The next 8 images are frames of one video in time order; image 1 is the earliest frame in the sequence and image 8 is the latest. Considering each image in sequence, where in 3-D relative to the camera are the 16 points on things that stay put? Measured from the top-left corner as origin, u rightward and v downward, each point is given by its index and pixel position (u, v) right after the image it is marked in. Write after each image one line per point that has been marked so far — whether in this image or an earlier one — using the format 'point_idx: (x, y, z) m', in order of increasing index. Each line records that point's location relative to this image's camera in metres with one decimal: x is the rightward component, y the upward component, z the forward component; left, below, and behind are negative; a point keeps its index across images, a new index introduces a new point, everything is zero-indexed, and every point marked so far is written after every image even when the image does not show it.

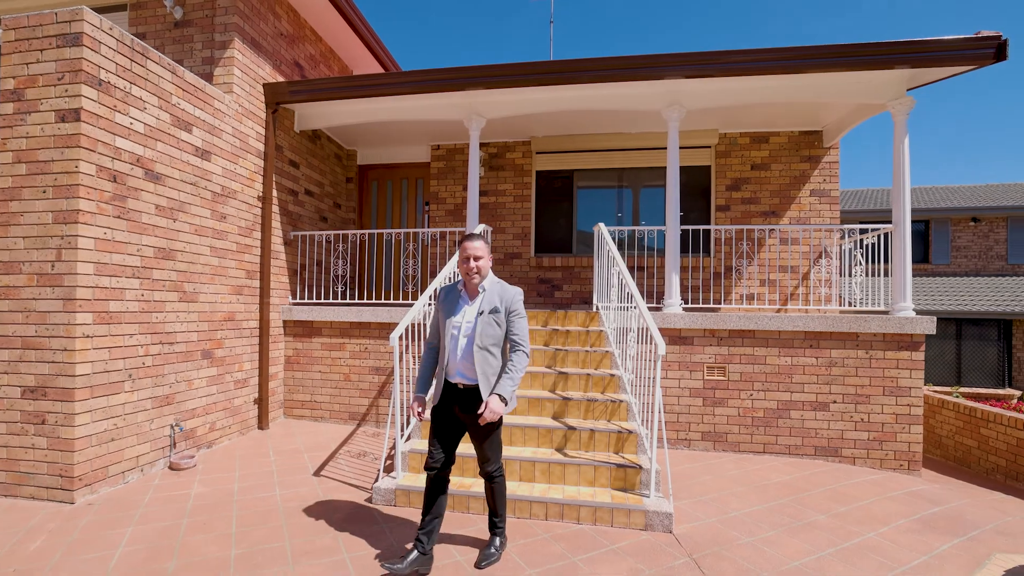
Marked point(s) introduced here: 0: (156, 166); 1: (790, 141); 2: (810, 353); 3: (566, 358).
0: (-2.8, +1.0, +4.1) m
1: (+3.6, +1.9, +6.7) m
2: (+3.0, -0.6, +5.1) m
3: (+0.5, -0.6, +4.7) m
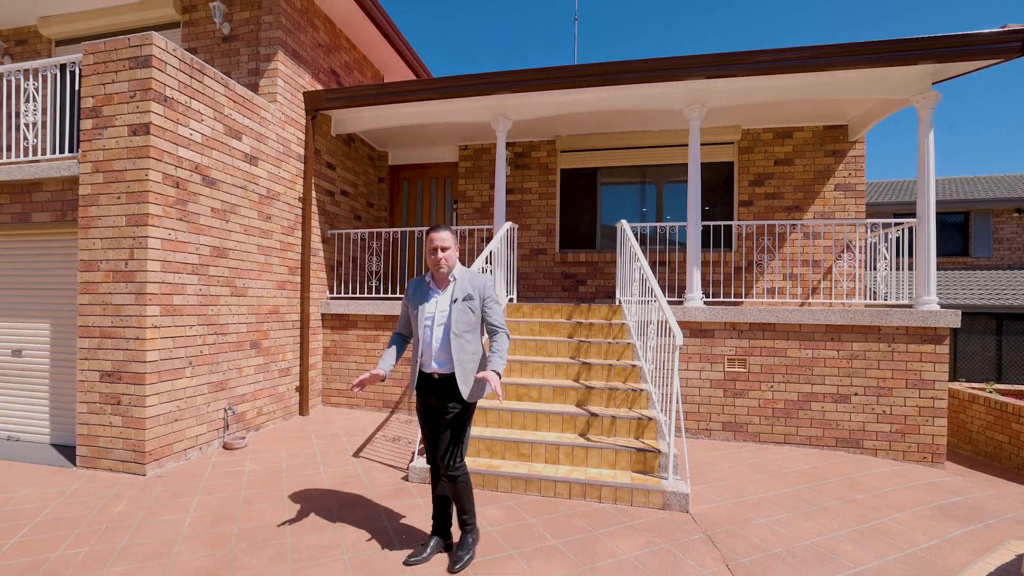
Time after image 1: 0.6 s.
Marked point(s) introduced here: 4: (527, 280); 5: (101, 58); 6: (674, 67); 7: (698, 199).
0: (-2.6, +1.0, +4.5) m
1: (+3.9, +2.0, +6.7) m
2: (+3.2, -0.6, +5.2) m
3: (+0.7, -0.6, +4.9) m
4: (+0.2, +0.1, +7.4) m
5: (-3.2, +1.8, +4.1) m
6: (+1.6, +2.2, +5.2) m
7: (+2.0, +1.0, +5.8) m
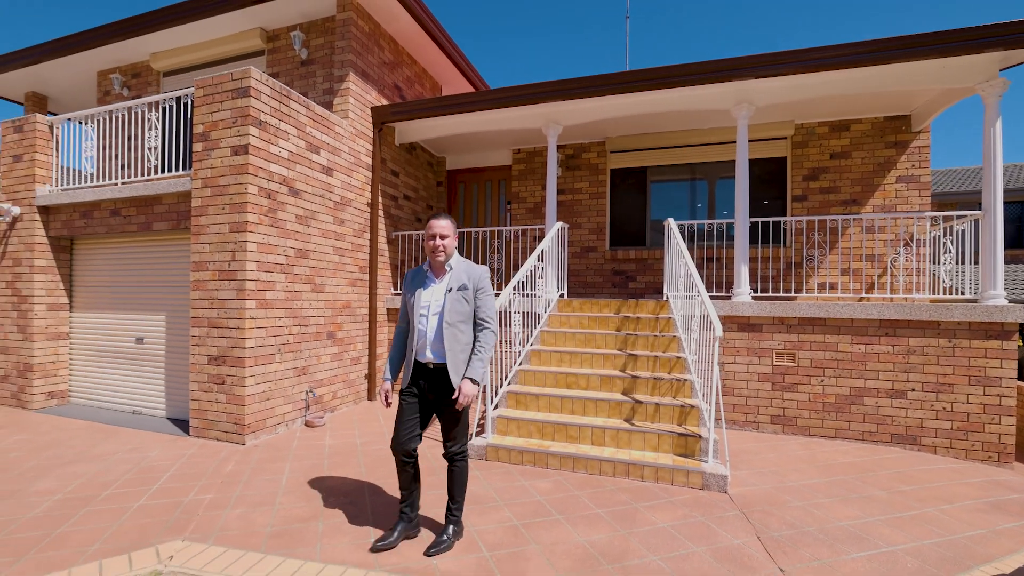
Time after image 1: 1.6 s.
0: (-2.1, +1.0, +5.1) m
1: (+4.6, +2.0, +6.6) m
2: (+3.7, -0.5, +5.2) m
3: (+1.2, -0.5, +5.2) m
4: (+1.0, +0.2, +7.7) m
5: (-2.8, +1.8, +4.7) m
6: (+2.1, +2.2, +5.3) m
7: (+2.6, +1.0, +5.9) m
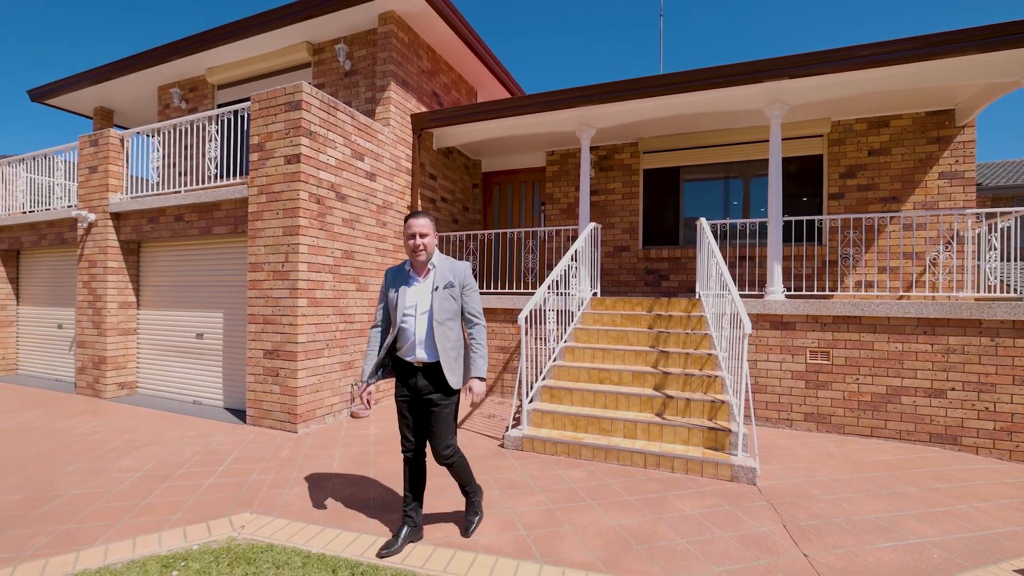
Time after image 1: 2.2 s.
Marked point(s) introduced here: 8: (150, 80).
0: (-1.8, +1.0, +5.4) m
1: (+5.0, +2.1, +6.5) m
2: (+4.1, -0.5, +5.1) m
3: (+1.6, -0.5, +5.3) m
4: (+1.5, +0.2, +7.8) m
5: (-2.4, +1.8, +5.1) m
6: (+2.4, +2.2, +5.4) m
7: (+3.0, +1.0, +5.9) m
8: (-5.9, +3.4, +8.5) m
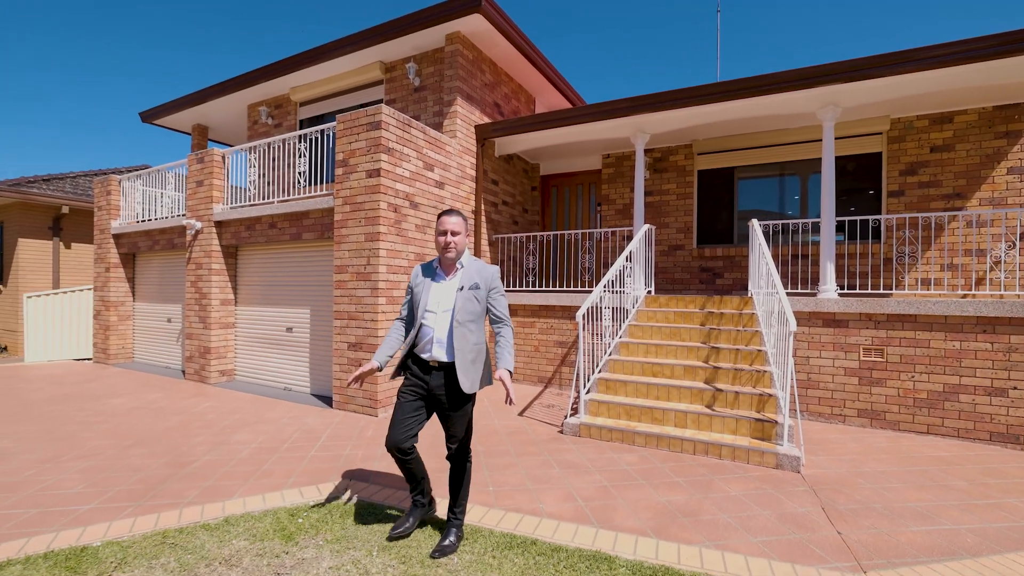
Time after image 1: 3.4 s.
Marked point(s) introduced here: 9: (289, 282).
0: (-1.1, +1.0, +6.0) m
1: (+5.7, +2.1, +6.4) m
2: (+4.7, -0.5, +5.1) m
3: (+2.2, -0.5, +5.5) m
4: (+2.4, +0.2, +8.1) m
5: (-1.8, +1.8, +5.7) m
6: (+3.1, +2.2, +5.5) m
7: (+3.7, +1.1, +6.0) m
8: (-4.9, +3.5, +9.5) m
9: (-3.1, +0.1, +7.1) m
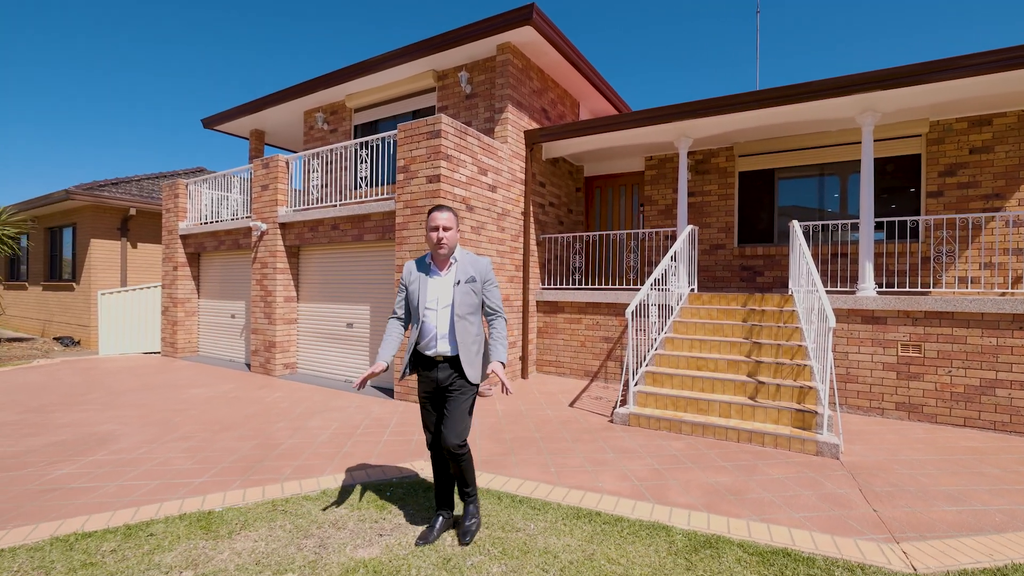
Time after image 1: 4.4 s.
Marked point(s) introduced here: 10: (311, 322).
0: (-0.5, +1.1, +6.4) m
1: (+6.3, +2.1, +6.4) m
2: (+5.2, -0.5, +5.3) m
3: (+2.8, -0.5, +5.8) m
4: (+3.1, +0.3, +8.4) m
5: (-1.2, +1.8, +6.2) m
6: (+3.6, +2.3, +5.7) m
7: (+4.3, +1.1, +6.2) m
8: (-4.2, +3.5, +10.1) m
9: (-2.4, +0.1, +7.7) m
10: (-3.2, -0.5, +8.3) m
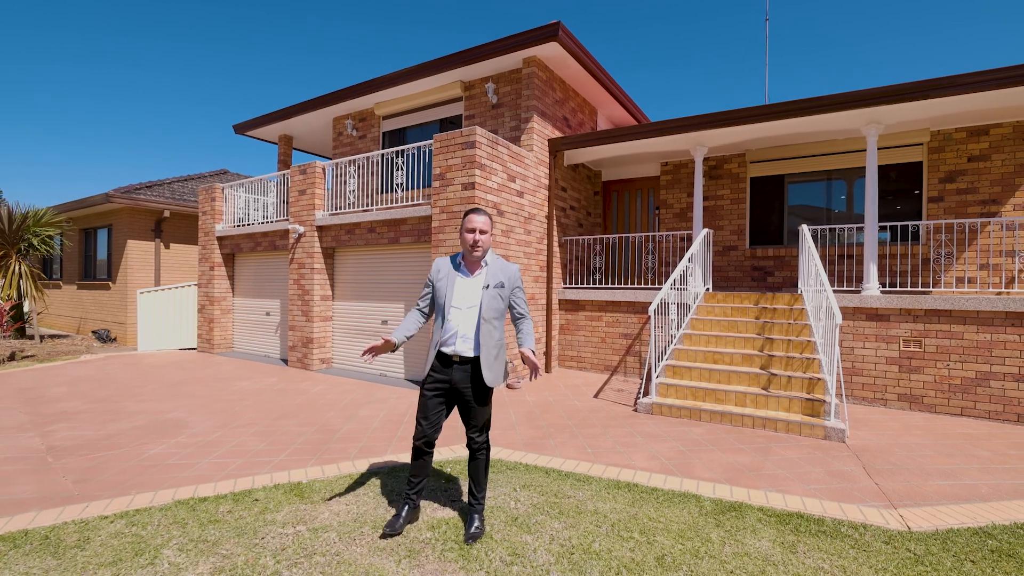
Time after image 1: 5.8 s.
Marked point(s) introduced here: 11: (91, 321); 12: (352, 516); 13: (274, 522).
0: (-0.2, +1.1, +6.9) m
1: (+6.7, +2.1, +6.9) m
2: (+5.6, -0.5, +5.8) m
3: (+3.2, -0.5, +6.3) m
4: (+3.5, +0.3, +8.8) m
5: (-0.9, +1.8, +6.7) m
6: (+4.0, +2.3, +6.2) m
7: (+4.7, +1.1, +6.6) m
8: (-3.8, +3.5, +10.6) m
9: (-2.0, +0.1, +8.2) m
10: (-2.8, -0.5, +8.9) m
11: (-11.5, -0.9, +14.2) m
12: (-1.0, -1.4, +3.2) m
13: (-1.4, -1.4, +3.1) m
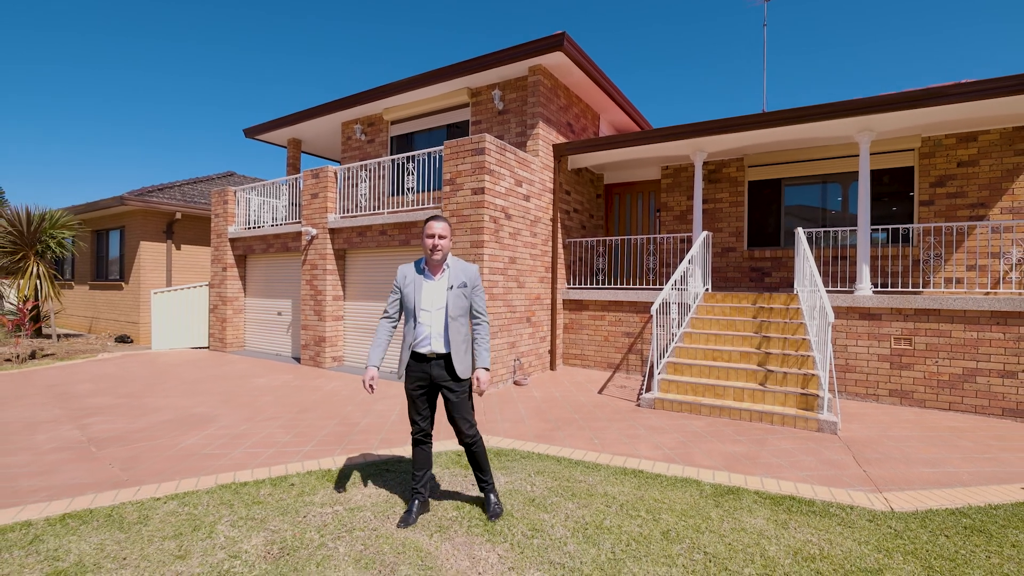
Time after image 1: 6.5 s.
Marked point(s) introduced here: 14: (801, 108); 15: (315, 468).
0: (0.0, +1.0, +7.2) m
1: (+6.8, +2.1, +7.2) m
2: (+5.7, -0.5, +6.1) m
3: (+3.3, -0.5, +6.6) m
4: (+3.6, +0.3, +9.1) m
5: (-0.8, +1.8, +7.0) m
6: (+4.1, +2.3, +6.5) m
7: (+4.8, +1.1, +6.9) m
8: (-3.7, +3.5, +10.9) m
9: (-1.9, +0.1, +8.5) m
10: (-2.7, -0.5, +9.2) m
11: (-11.4, -0.9, +14.5) m
12: (-0.9, -1.4, +3.5) m
13: (-1.3, -1.4, +3.4) m
14: (+3.7, +2.3, +6.7) m
15: (-1.6, -1.5, +4.2) m
